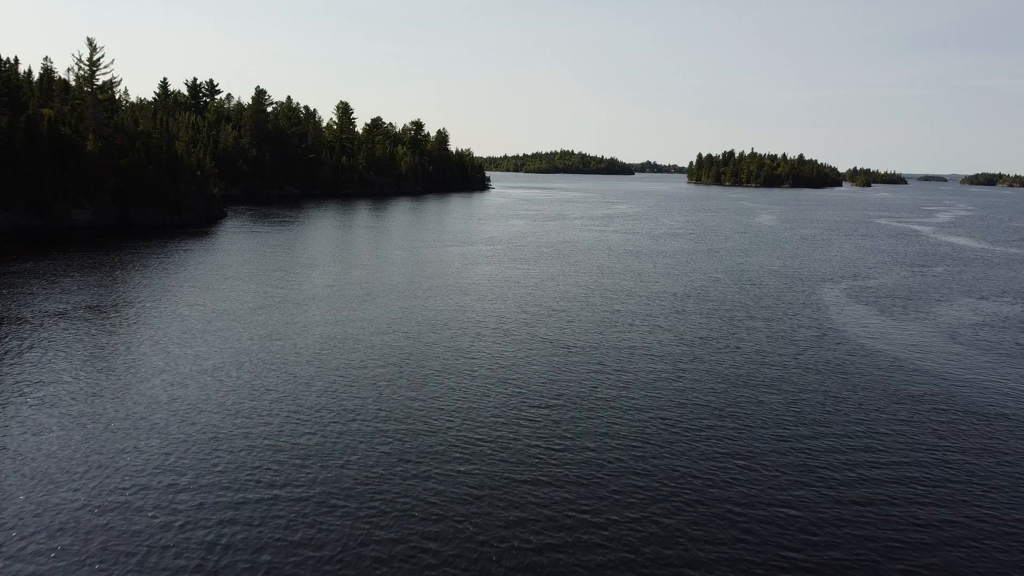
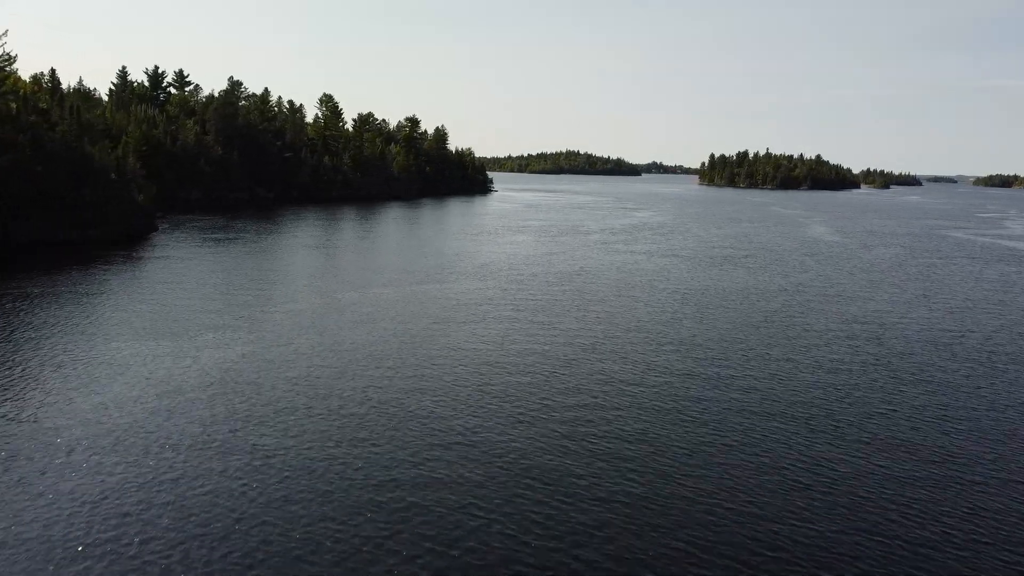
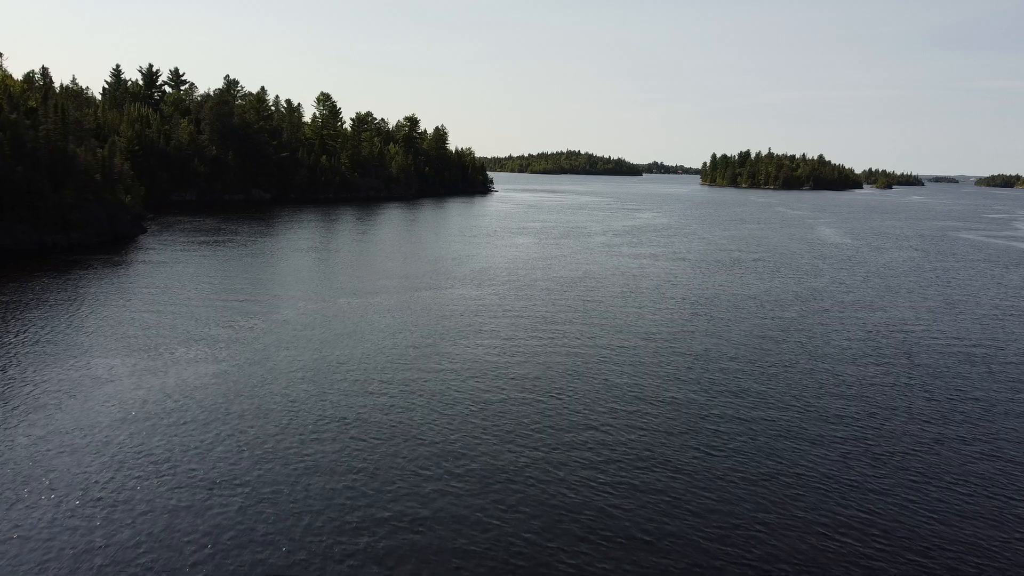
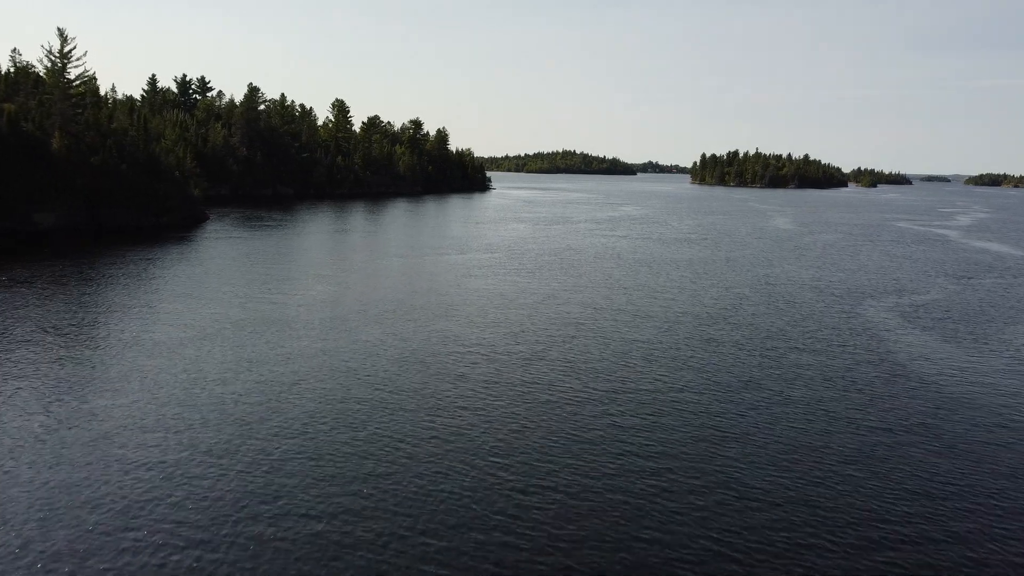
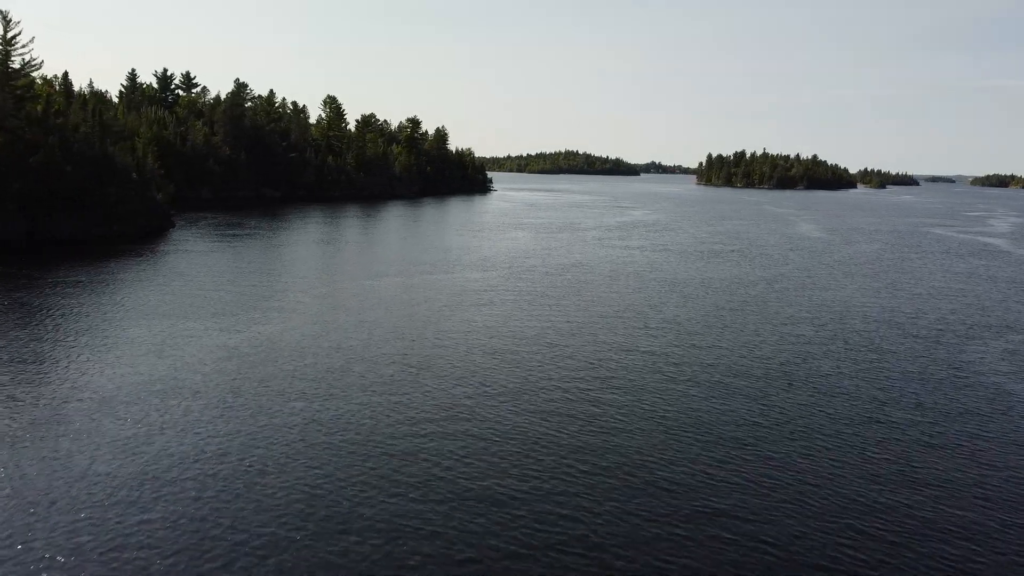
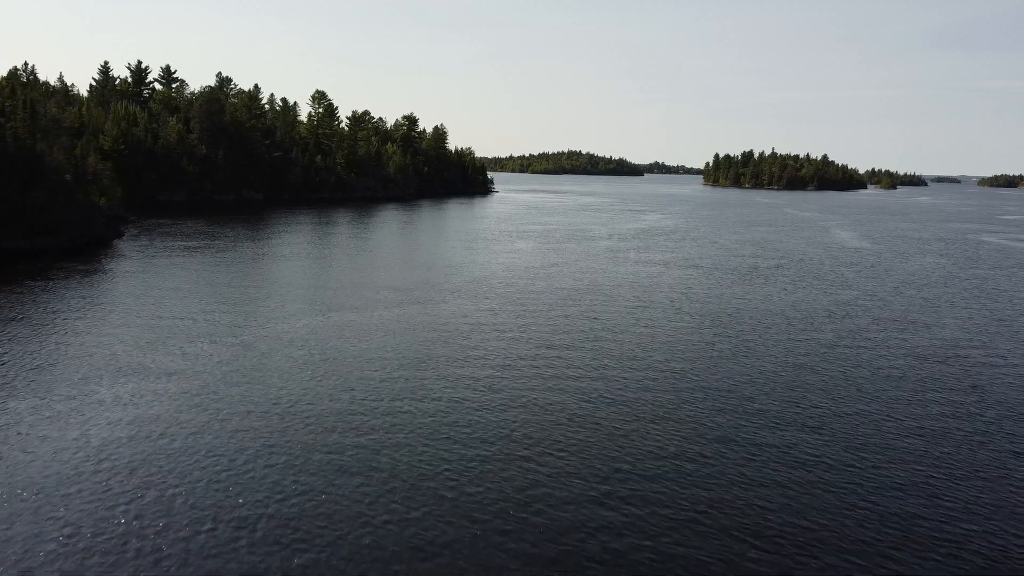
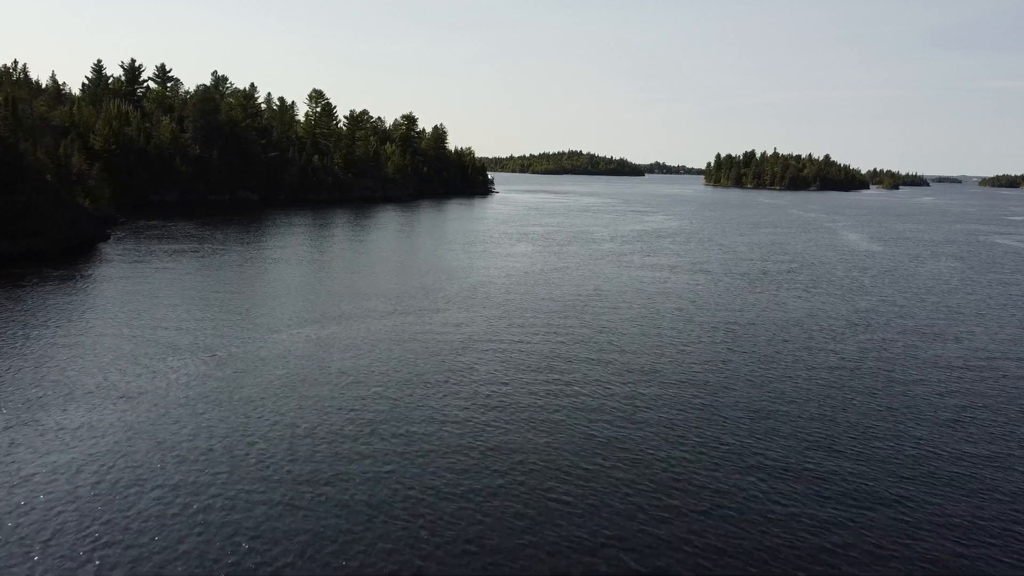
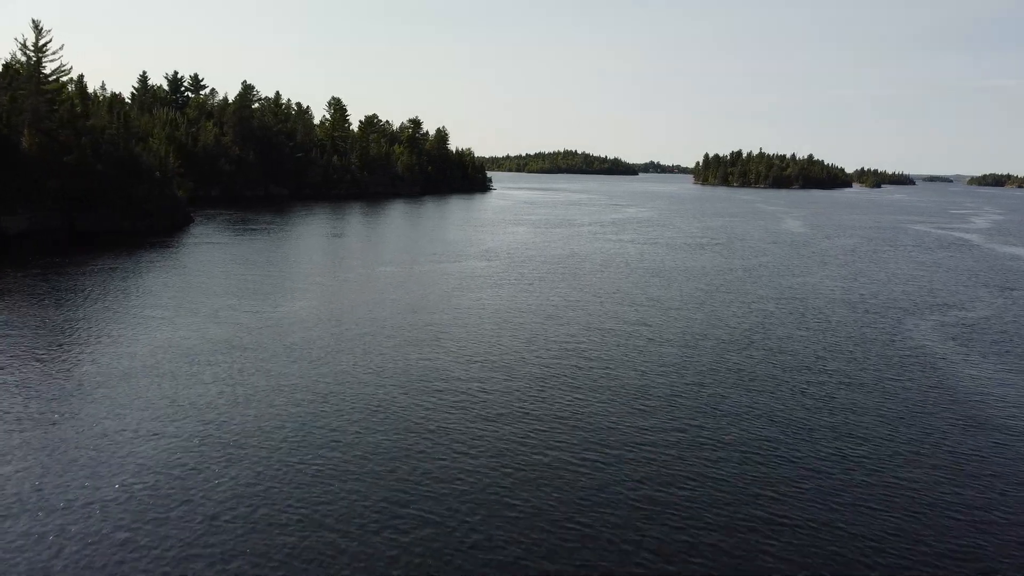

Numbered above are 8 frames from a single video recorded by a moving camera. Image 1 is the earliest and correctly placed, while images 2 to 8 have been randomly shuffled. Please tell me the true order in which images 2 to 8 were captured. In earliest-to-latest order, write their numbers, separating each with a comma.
4, 8, 5, 2, 3, 6, 7
